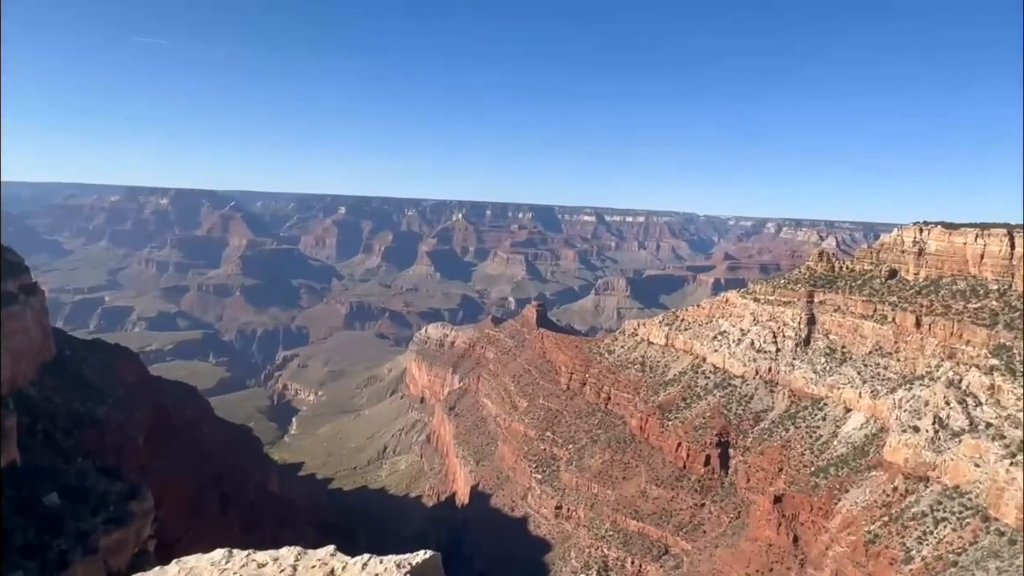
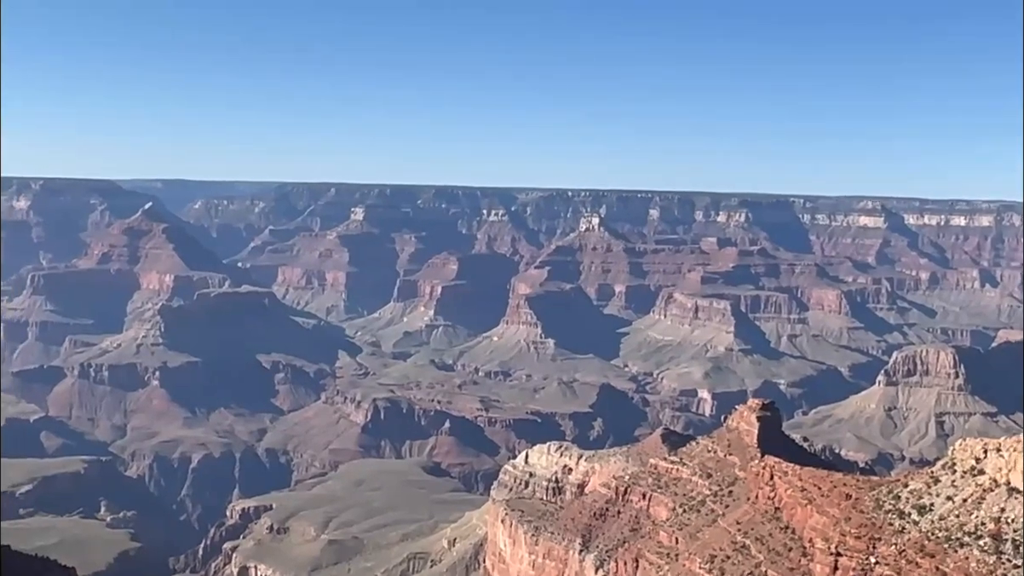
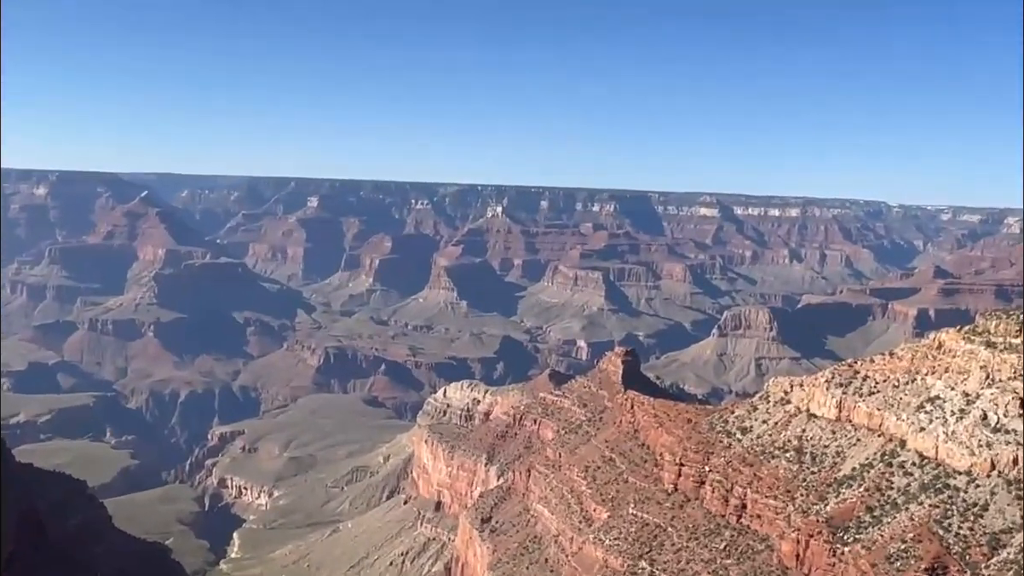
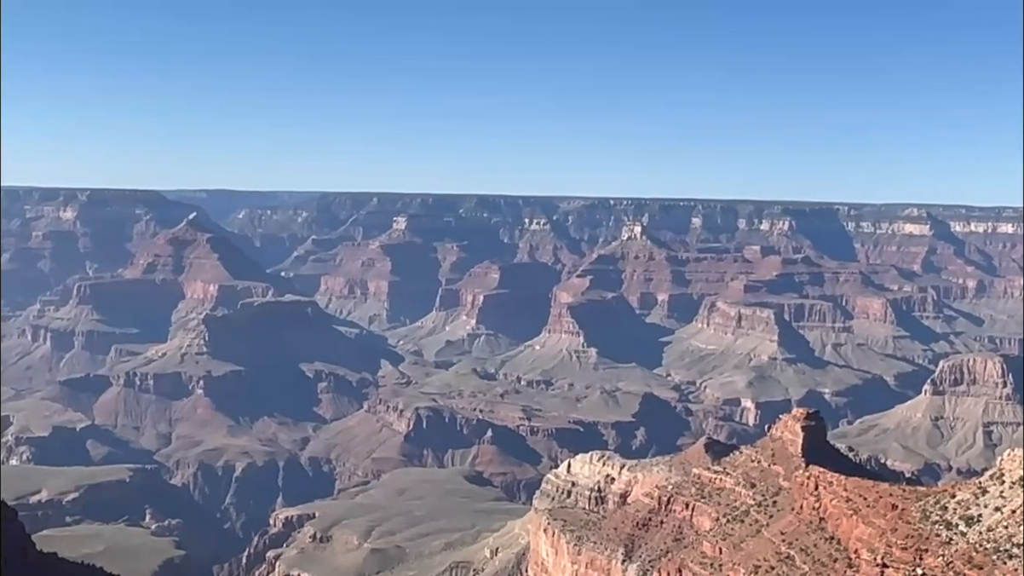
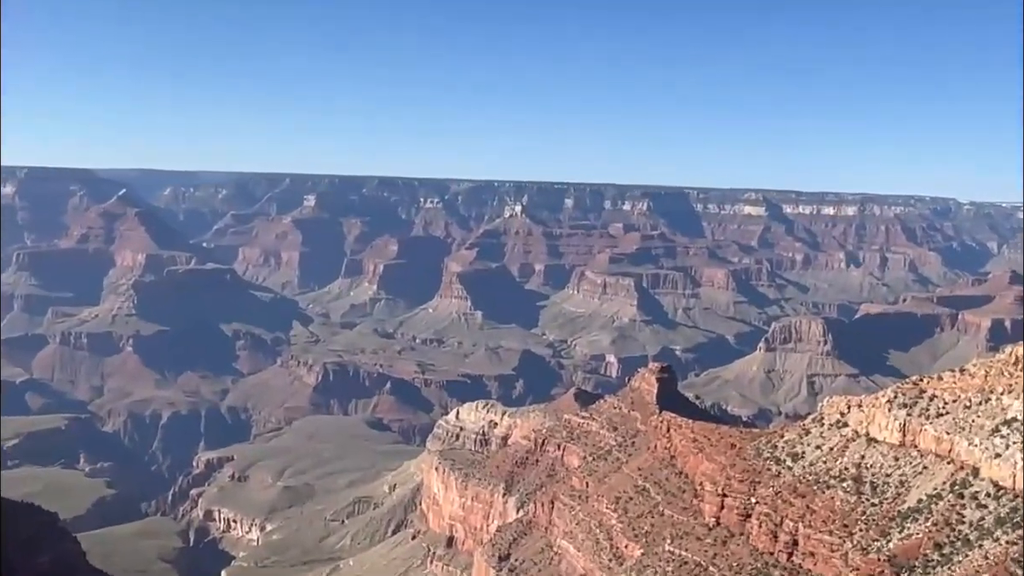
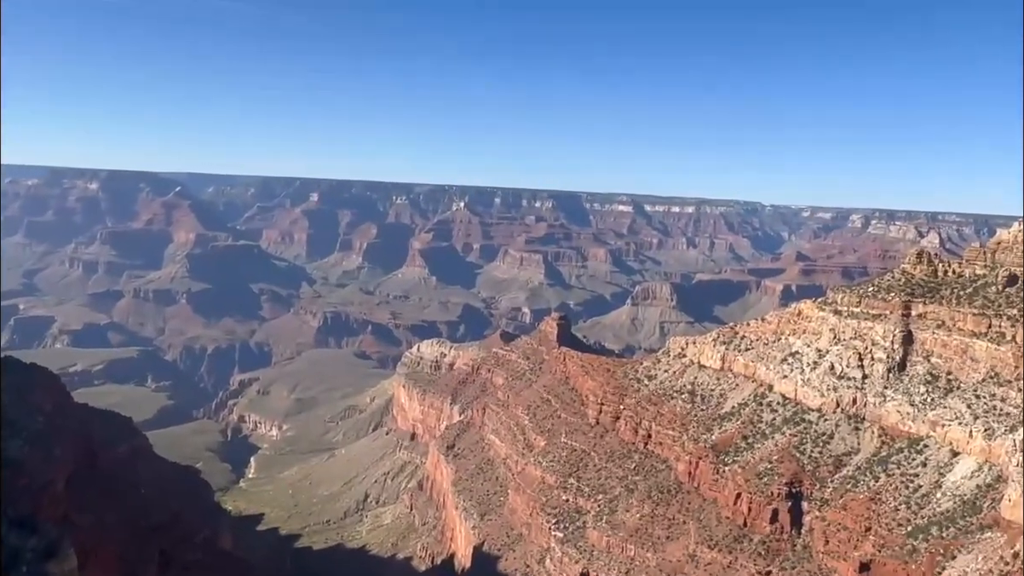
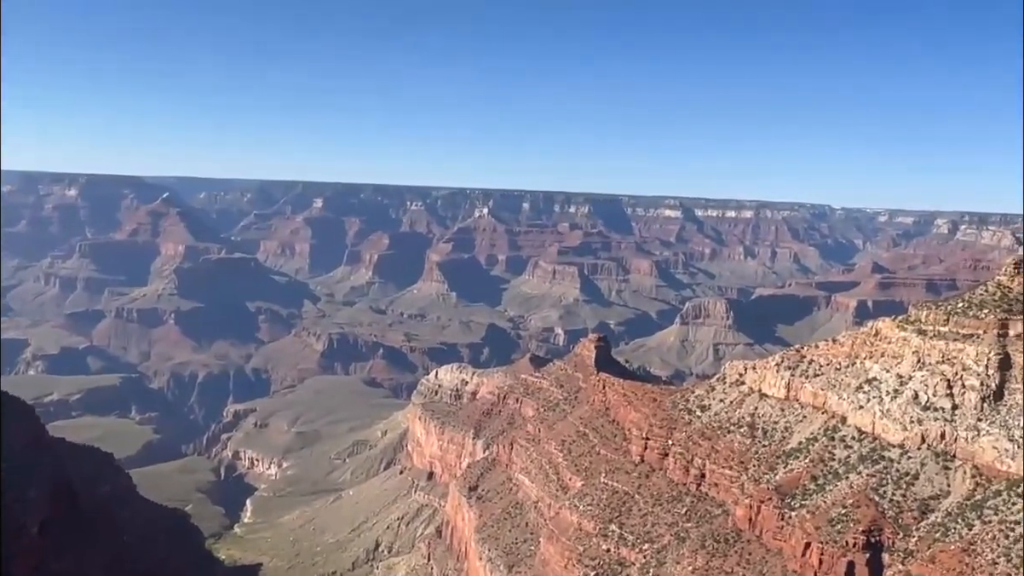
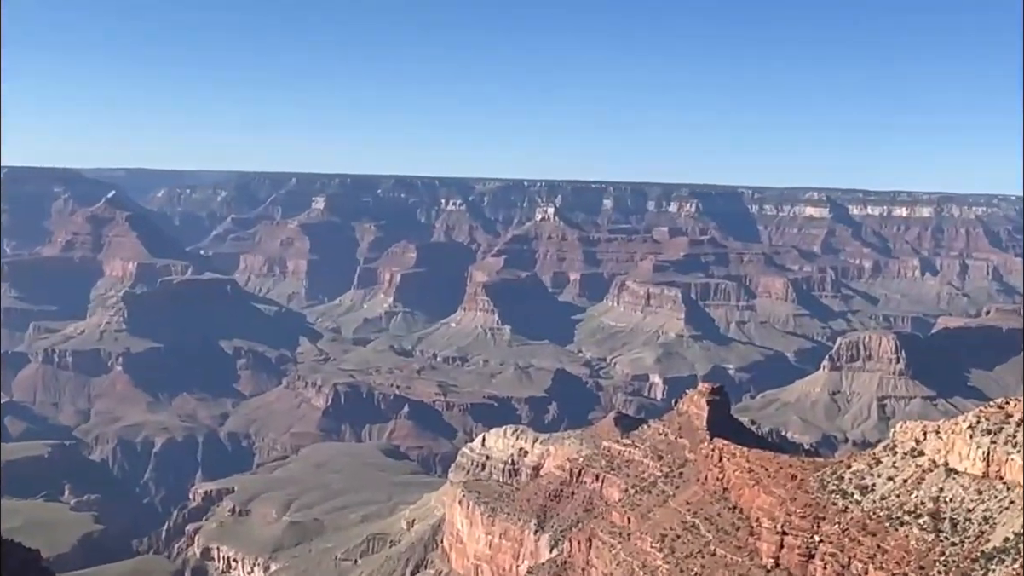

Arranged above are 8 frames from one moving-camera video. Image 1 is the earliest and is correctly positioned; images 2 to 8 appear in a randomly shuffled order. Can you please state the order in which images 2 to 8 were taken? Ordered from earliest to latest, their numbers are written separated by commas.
6, 7, 3, 5, 8, 2, 4
